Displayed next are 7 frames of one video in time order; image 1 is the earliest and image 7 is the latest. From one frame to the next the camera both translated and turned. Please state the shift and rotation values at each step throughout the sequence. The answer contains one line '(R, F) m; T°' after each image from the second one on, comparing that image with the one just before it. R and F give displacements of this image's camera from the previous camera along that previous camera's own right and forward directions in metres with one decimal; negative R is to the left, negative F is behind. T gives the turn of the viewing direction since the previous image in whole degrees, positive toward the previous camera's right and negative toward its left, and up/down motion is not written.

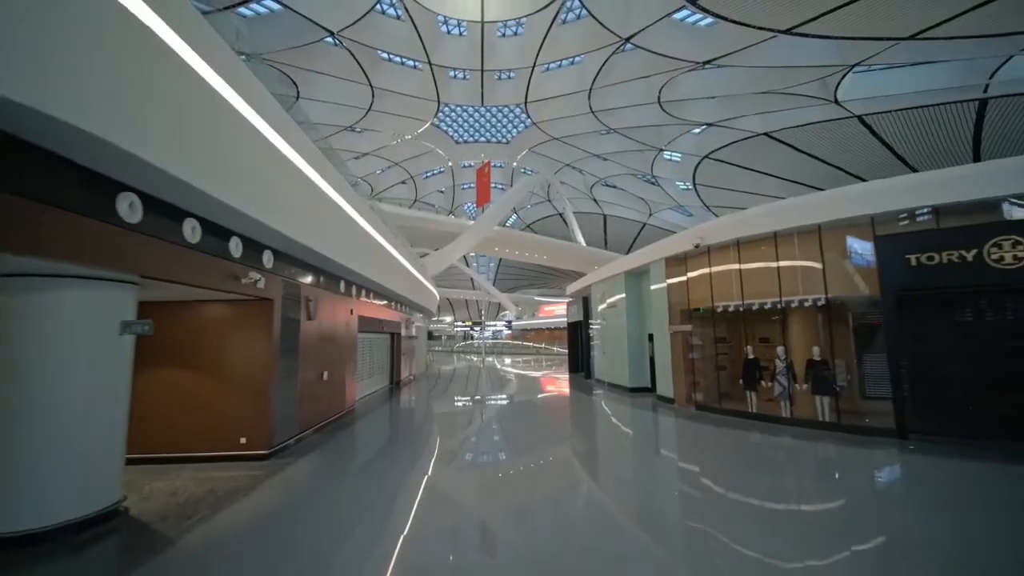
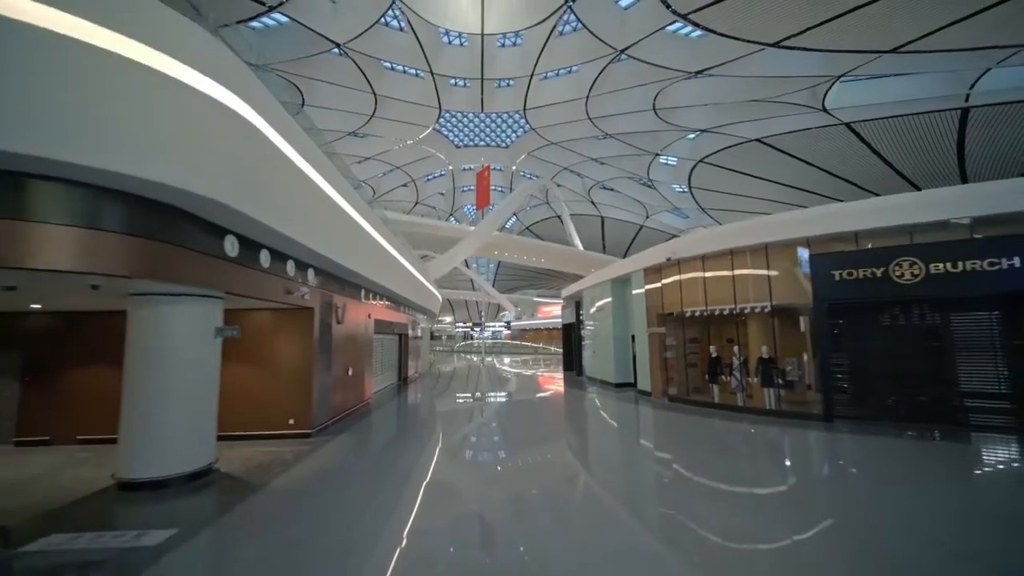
(0.0, -0.6) m; 0°
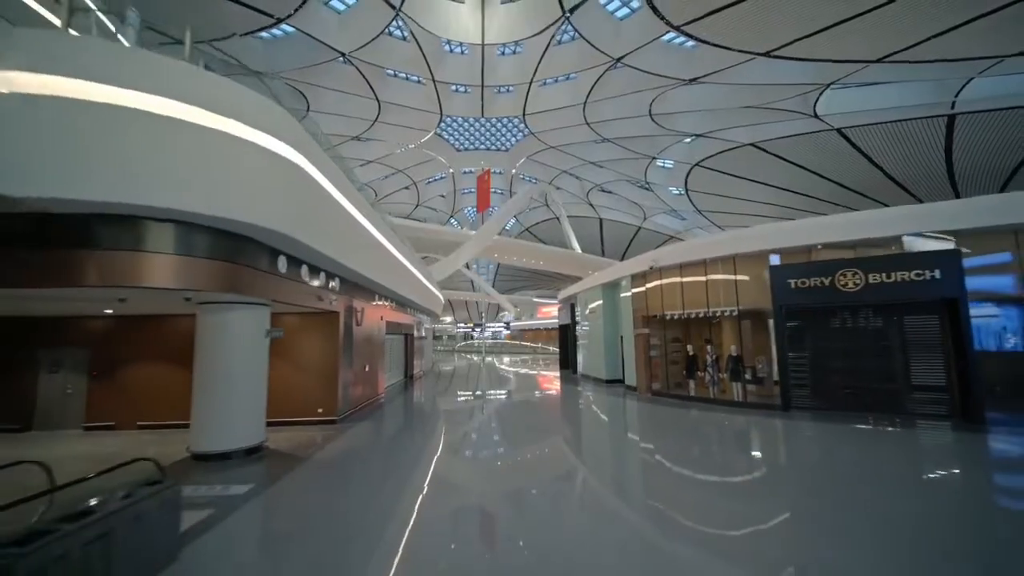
(0.0, -0.5) m; 0°
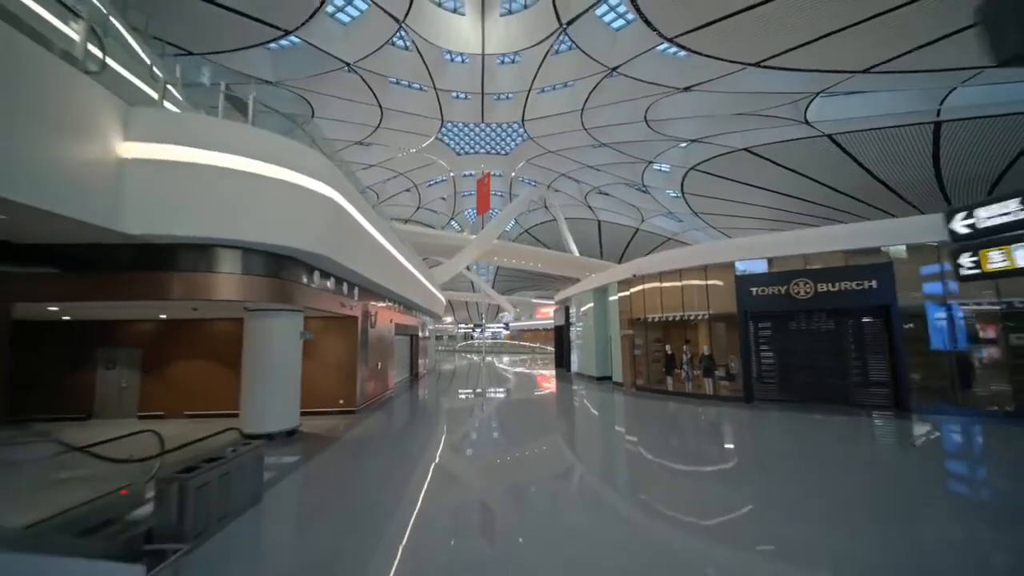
(0.0, -0.5) m; 0°
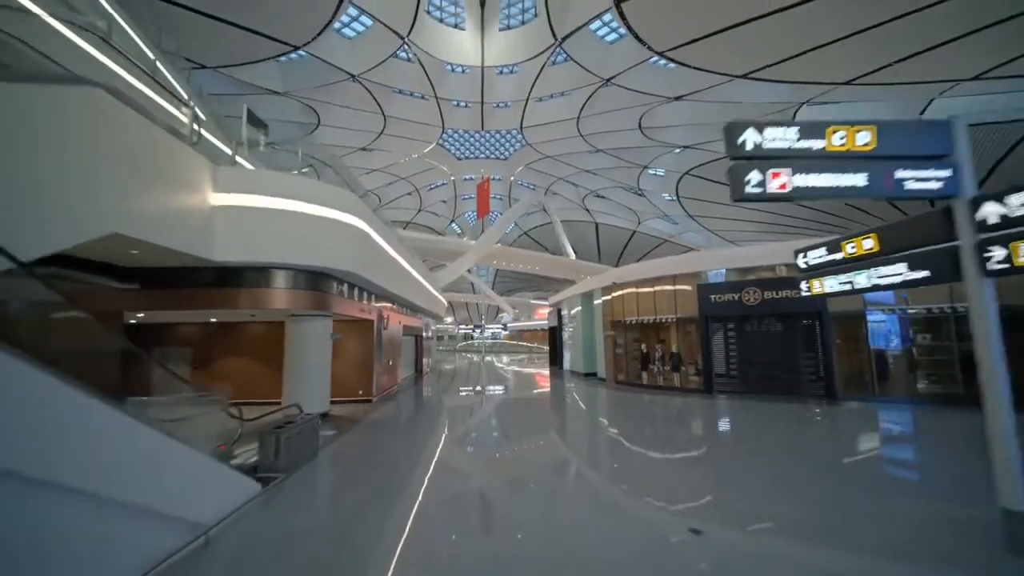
(+0.1, -0.7) m; 0°
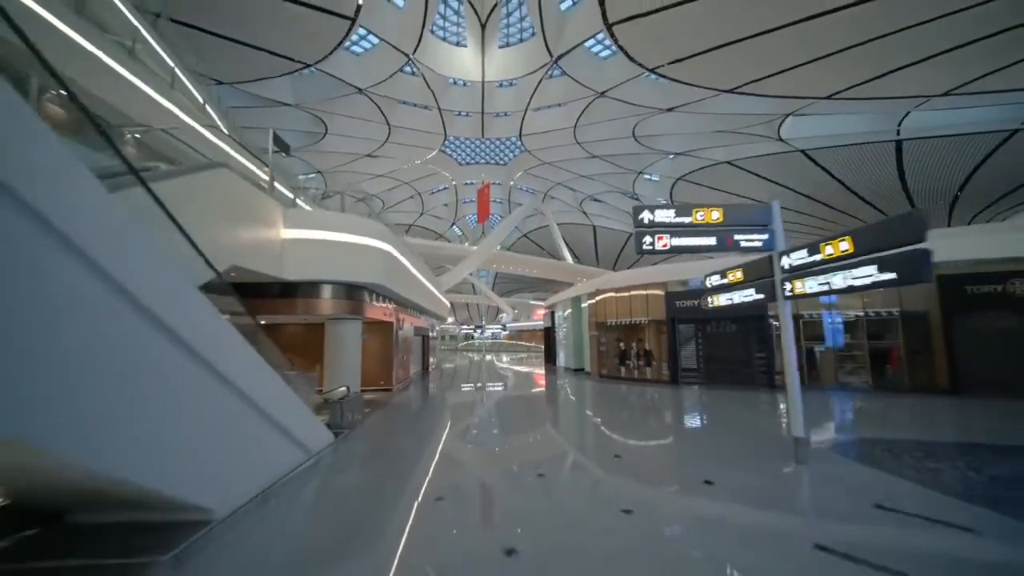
(+0.1, -0.9) m; 0°
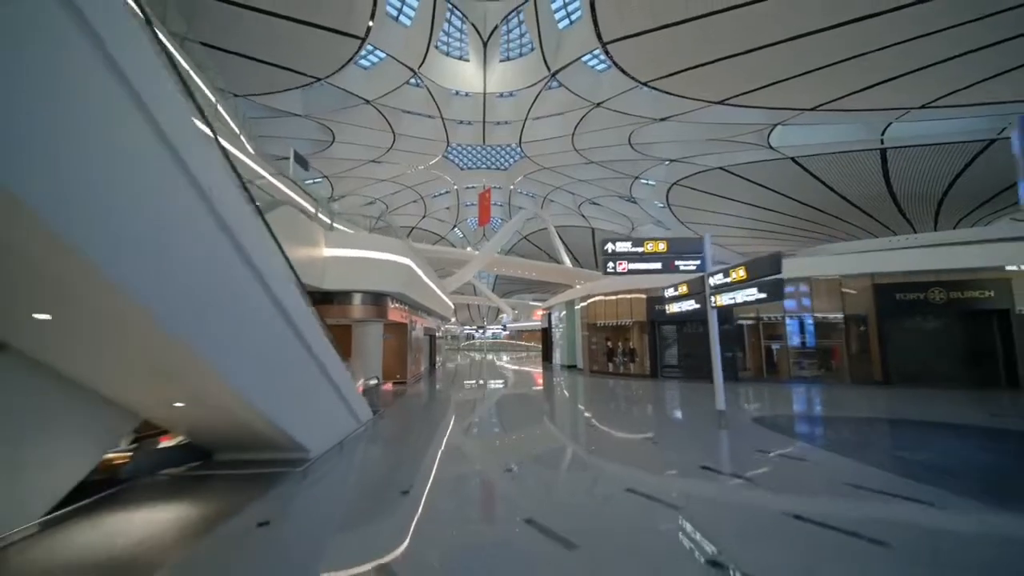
(0.0, -0.8) m; 0°
